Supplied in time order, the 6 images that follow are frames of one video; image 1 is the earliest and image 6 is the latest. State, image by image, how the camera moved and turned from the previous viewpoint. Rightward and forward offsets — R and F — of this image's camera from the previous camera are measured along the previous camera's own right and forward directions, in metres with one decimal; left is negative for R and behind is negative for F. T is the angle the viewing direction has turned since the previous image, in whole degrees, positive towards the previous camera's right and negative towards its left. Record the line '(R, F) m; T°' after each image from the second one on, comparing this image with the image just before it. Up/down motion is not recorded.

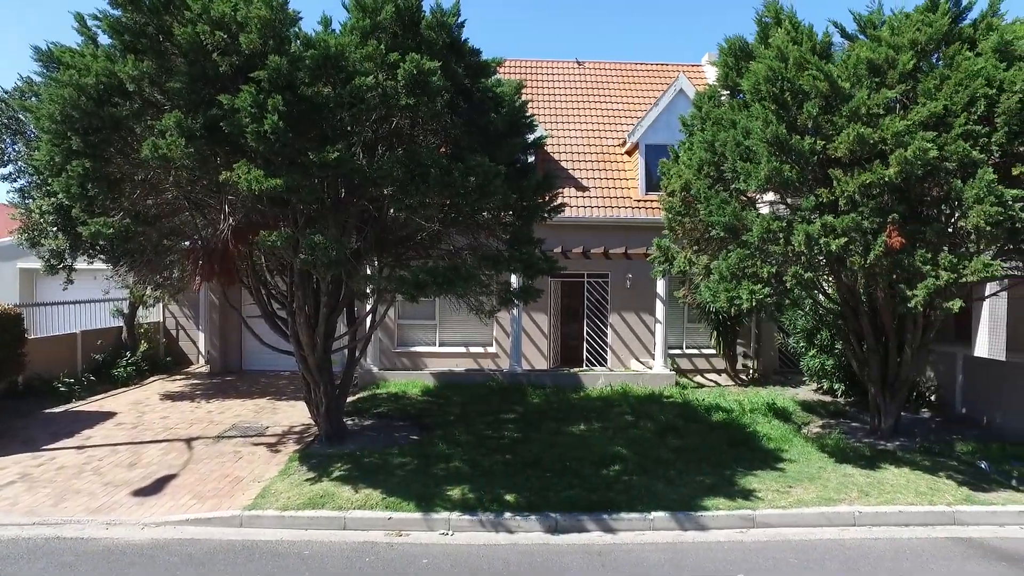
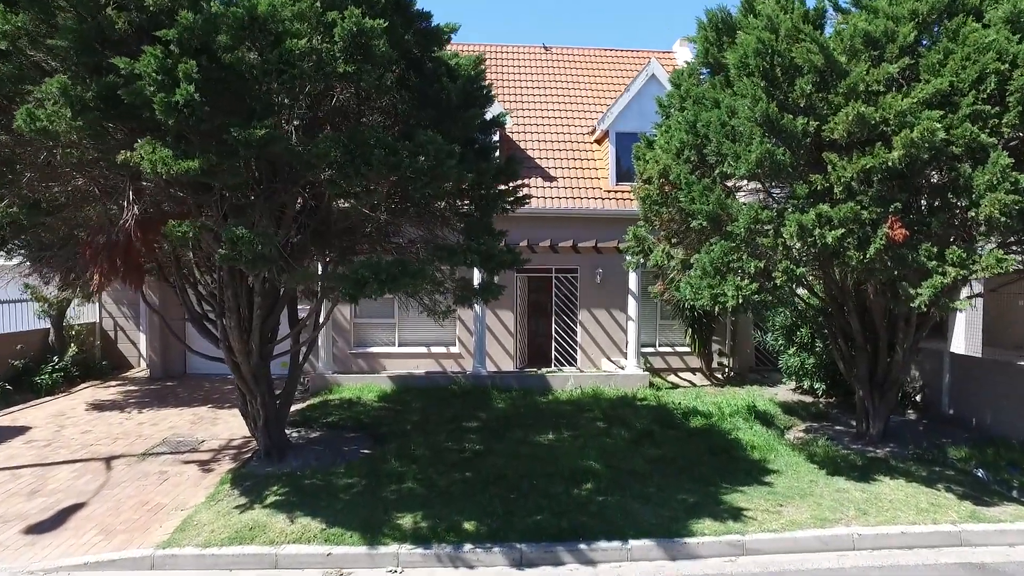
(+0.1, +0.8) m; +3°
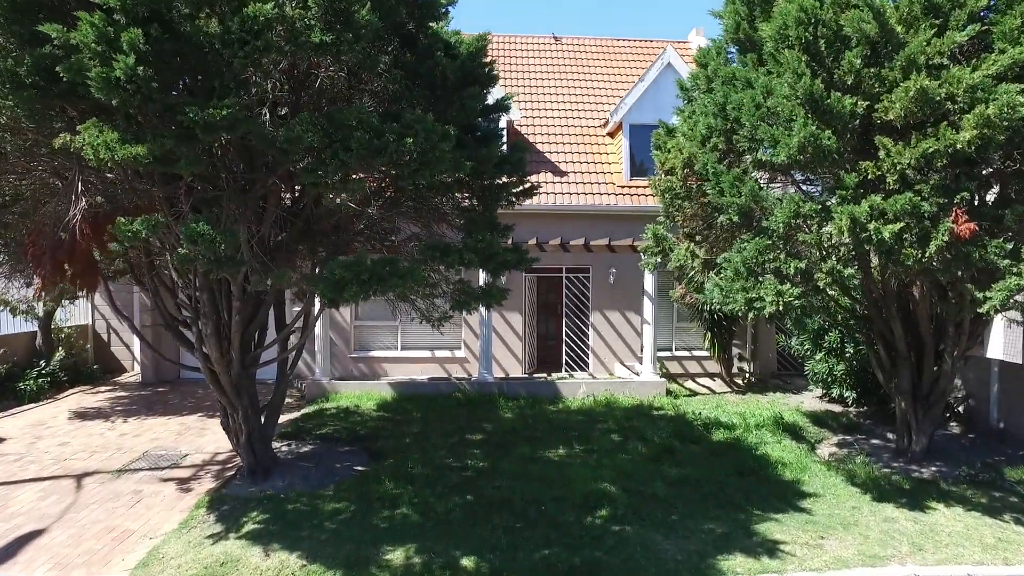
(0.0, +0.7) m; -1°
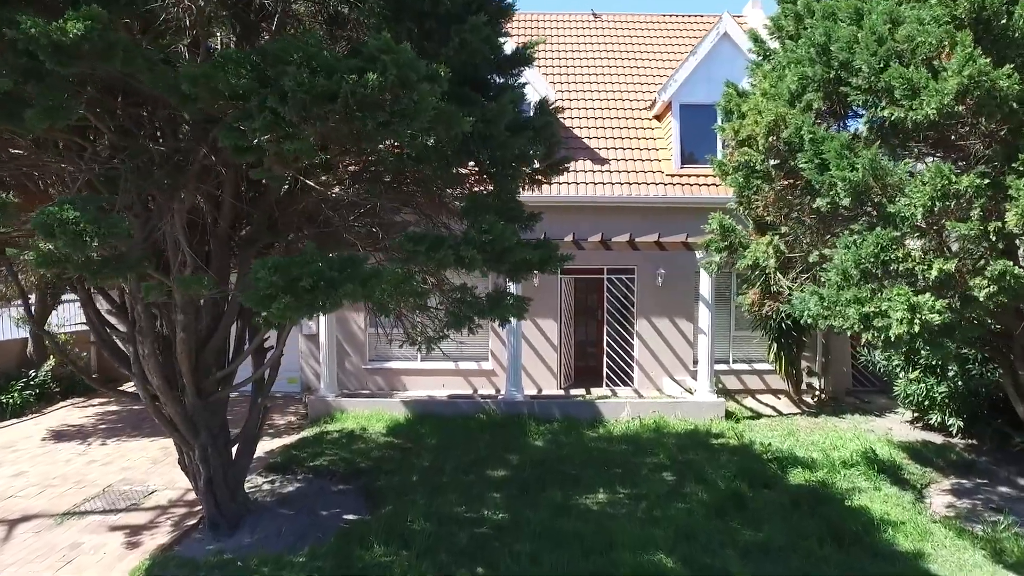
(+0.1, +1.6) m; -3°
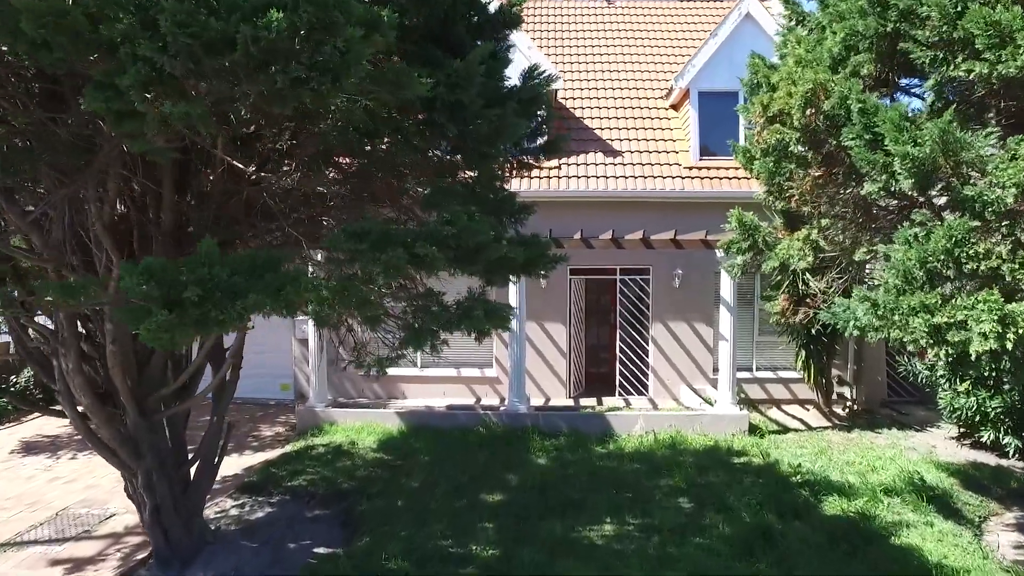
(+0.2, +0.8) m; -2°
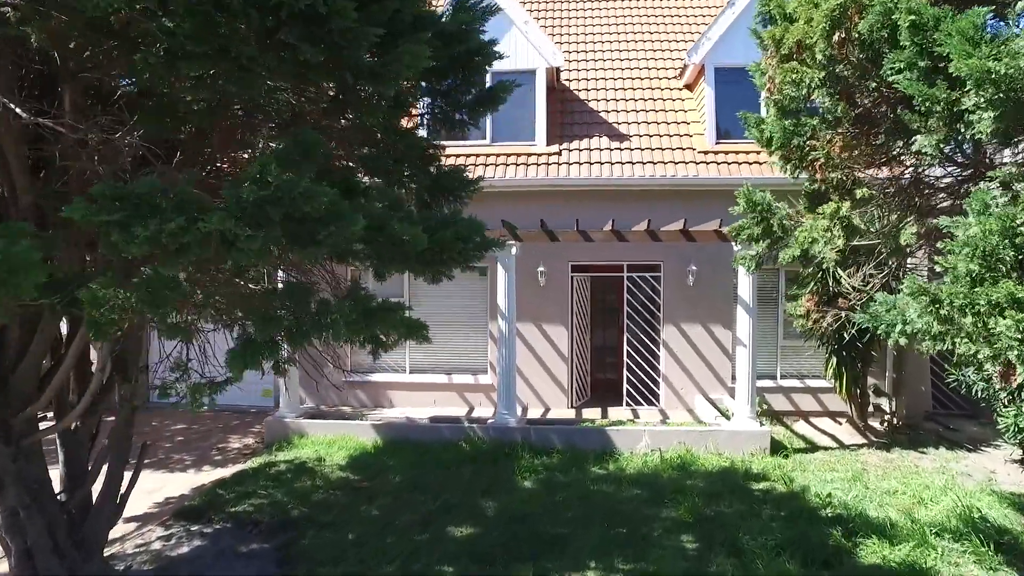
(+0.5, +1.0) m; -2°
